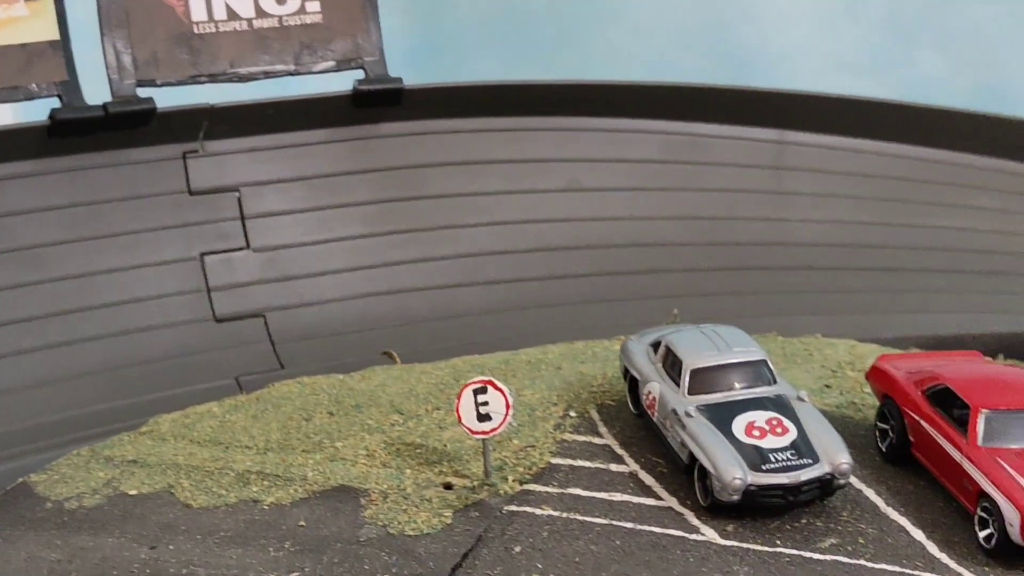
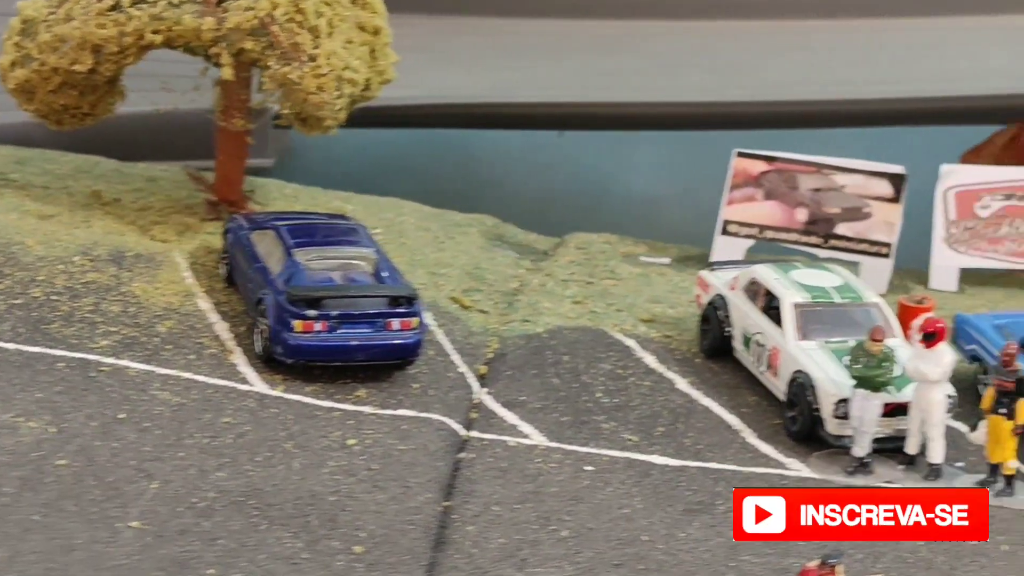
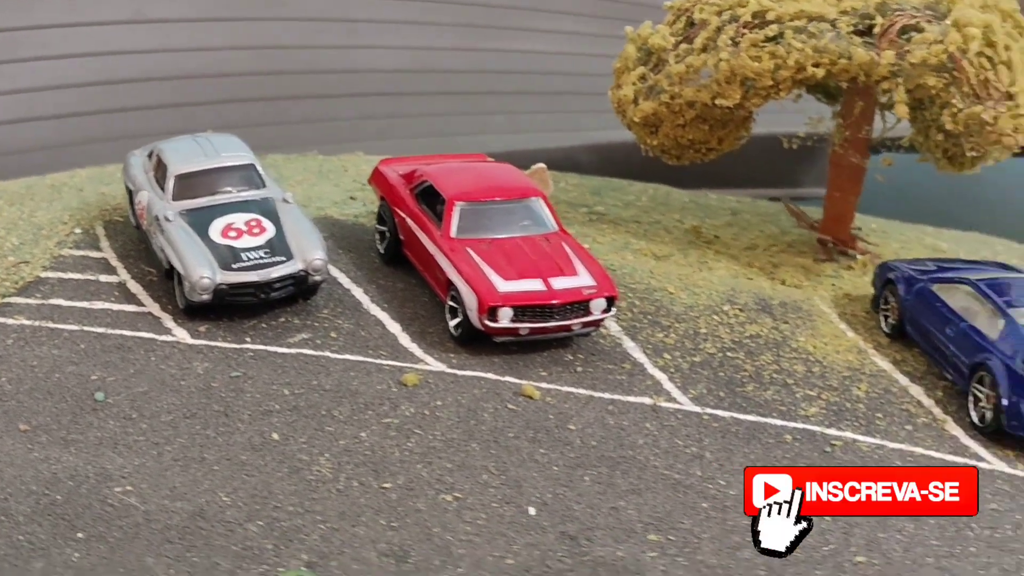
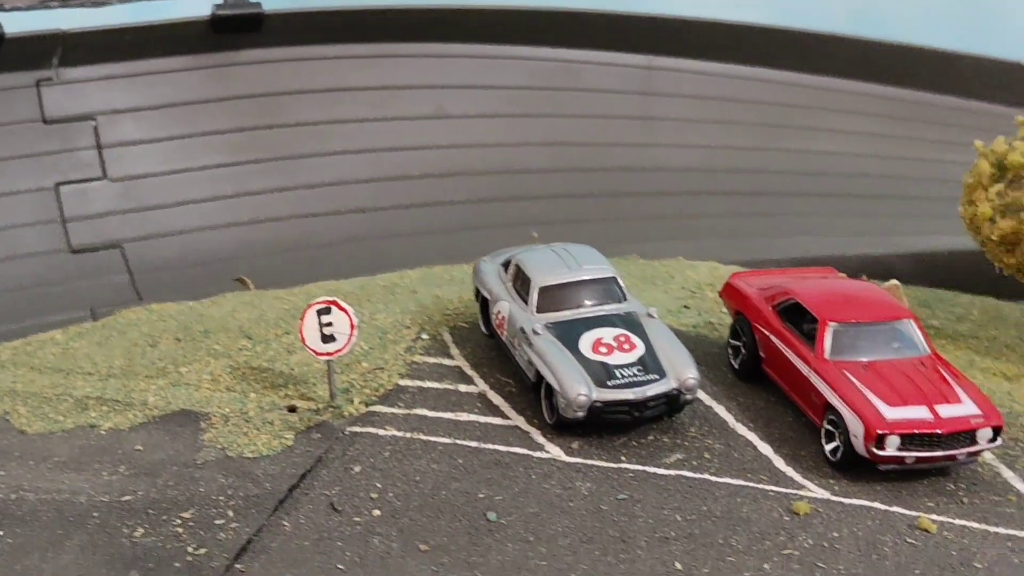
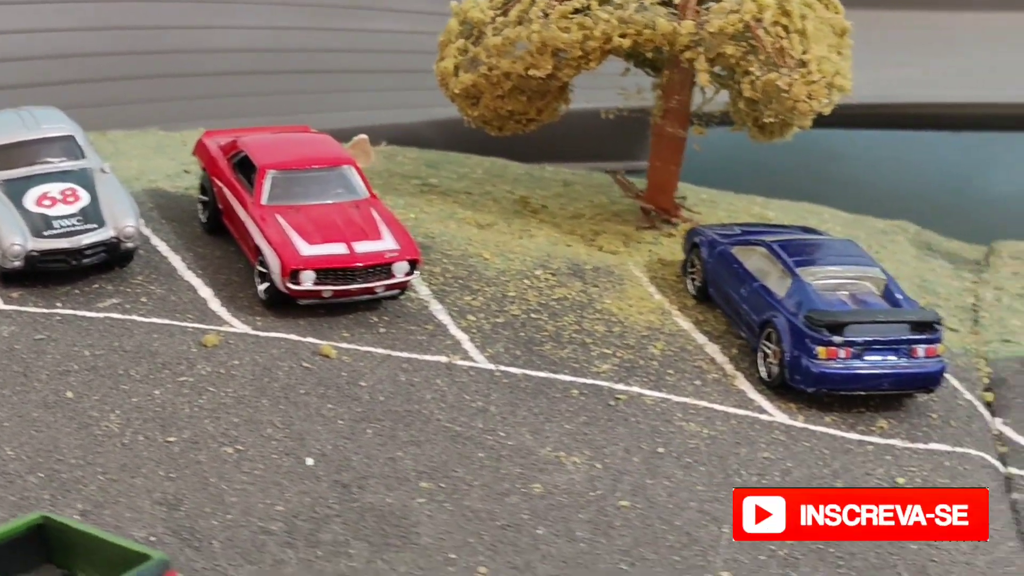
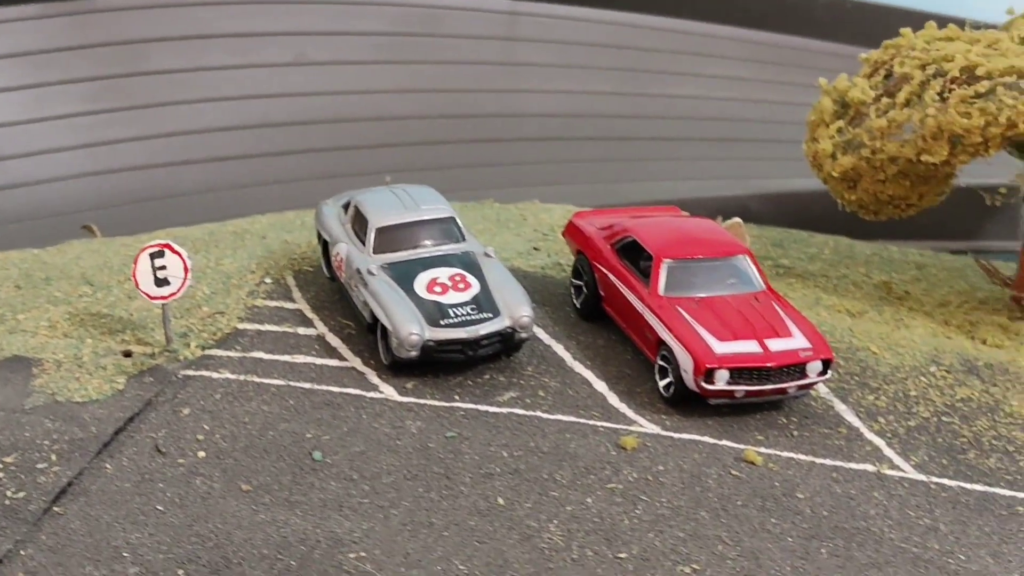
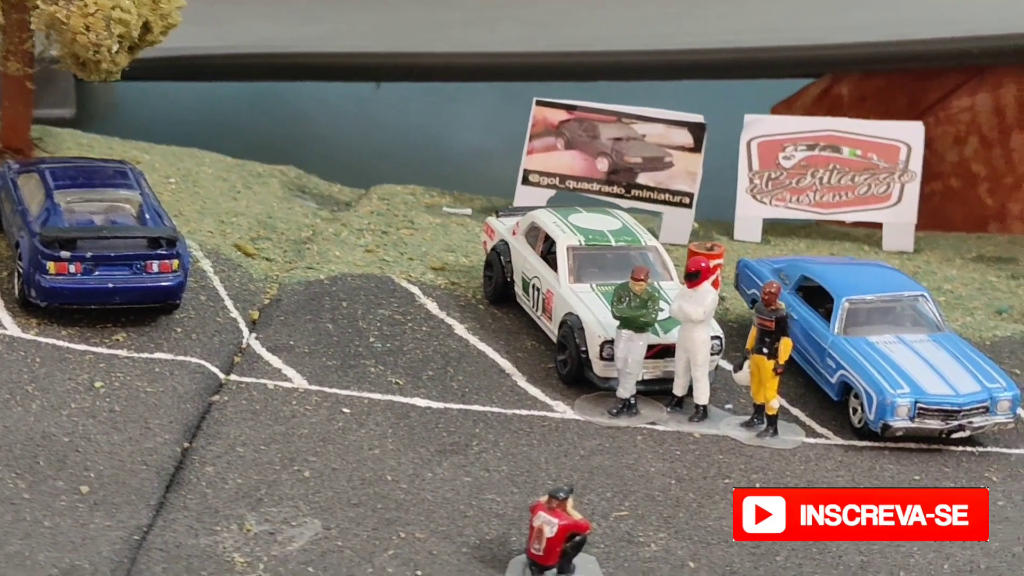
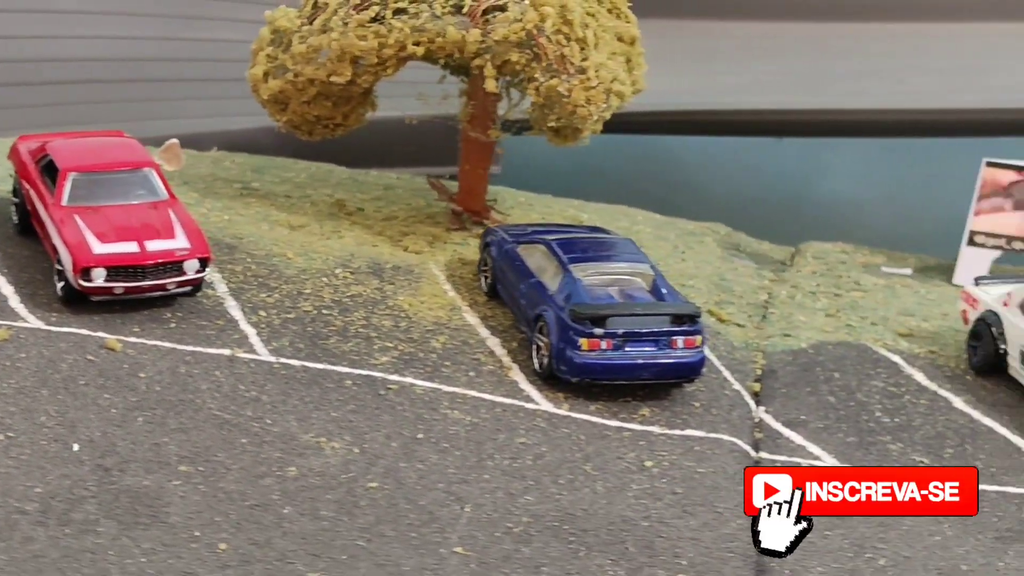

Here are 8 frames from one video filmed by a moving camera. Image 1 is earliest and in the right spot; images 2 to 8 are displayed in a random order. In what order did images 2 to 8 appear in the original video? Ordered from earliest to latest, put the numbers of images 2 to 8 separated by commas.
4, 6, 3, 5, 8, 2, 7
